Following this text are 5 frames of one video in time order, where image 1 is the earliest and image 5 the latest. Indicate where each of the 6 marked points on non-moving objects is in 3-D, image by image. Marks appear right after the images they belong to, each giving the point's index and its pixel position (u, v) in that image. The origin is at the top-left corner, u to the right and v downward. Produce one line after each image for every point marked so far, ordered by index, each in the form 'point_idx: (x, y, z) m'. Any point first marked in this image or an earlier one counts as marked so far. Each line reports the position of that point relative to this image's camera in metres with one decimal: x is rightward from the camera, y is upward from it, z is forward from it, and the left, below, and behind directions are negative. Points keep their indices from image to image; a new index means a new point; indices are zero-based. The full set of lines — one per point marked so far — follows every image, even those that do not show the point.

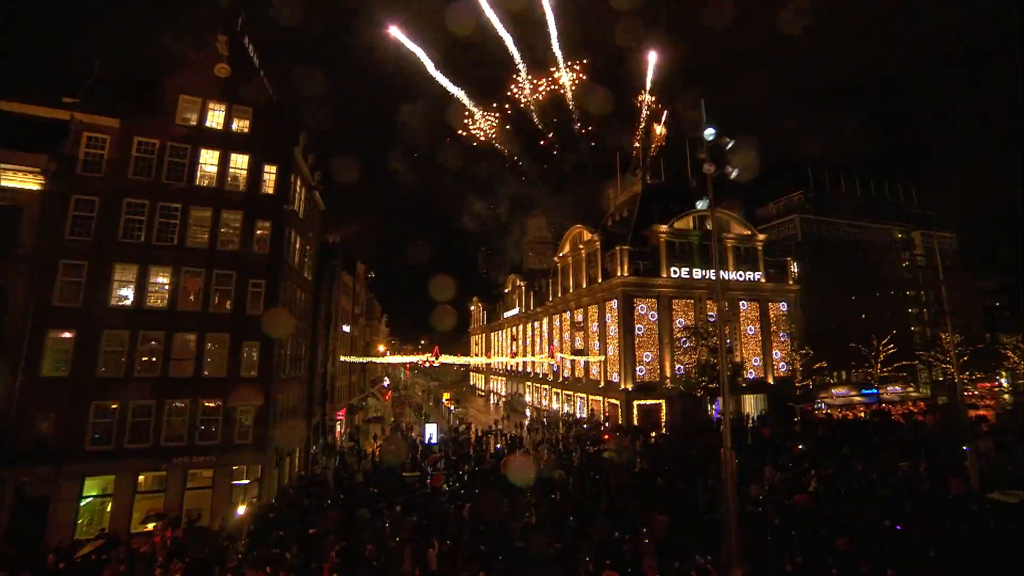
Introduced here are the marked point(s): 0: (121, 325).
0: (-19.1, -1.8, +19.2) m
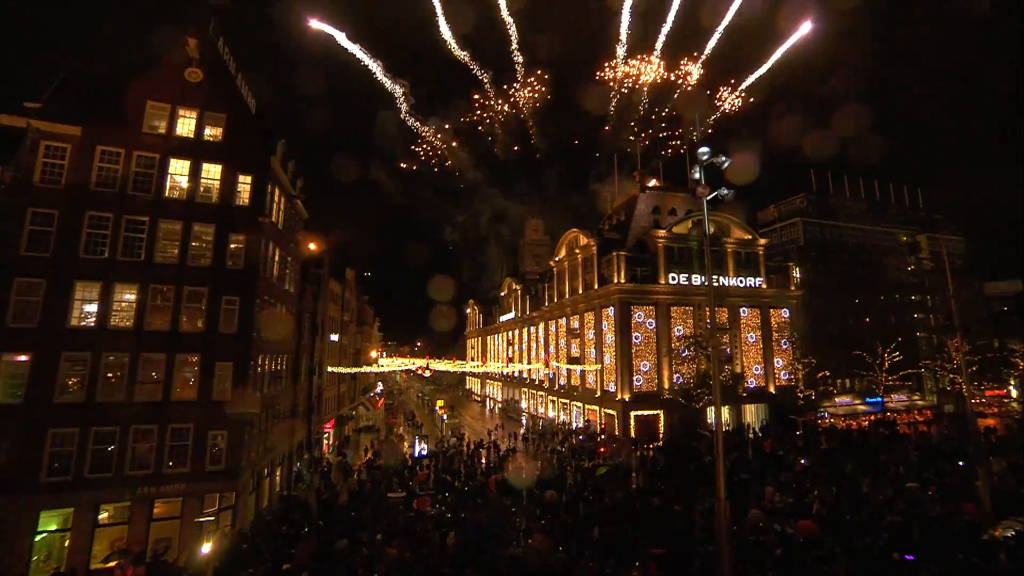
0: (-19.8, -2.7, +18.1) m
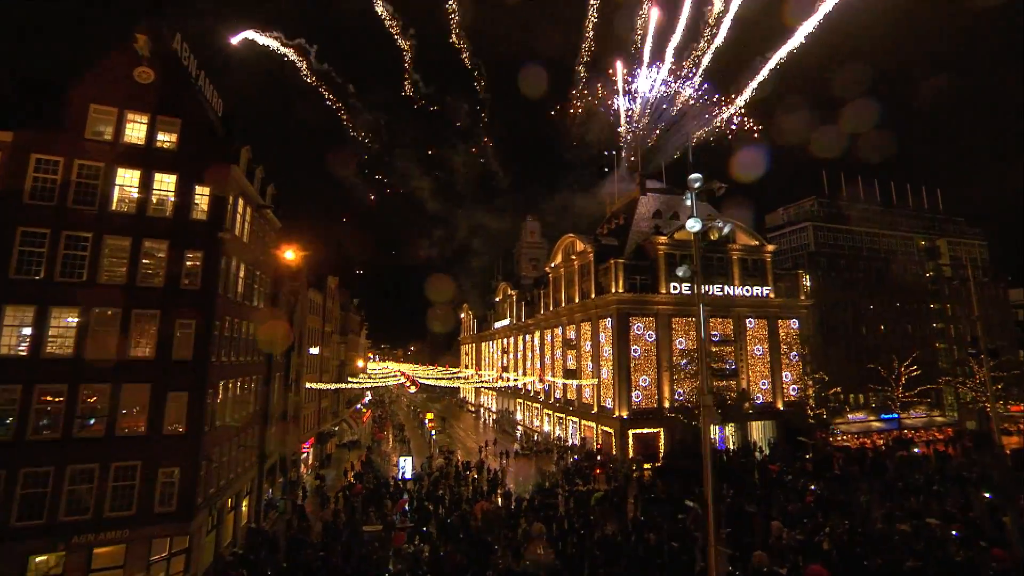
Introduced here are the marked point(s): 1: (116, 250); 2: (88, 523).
0: (-20.8, -3.8, +16.3) m
1: (-18.7, +1.8, +18.5) m
2: (-17.7, -9.9, +16.5) m
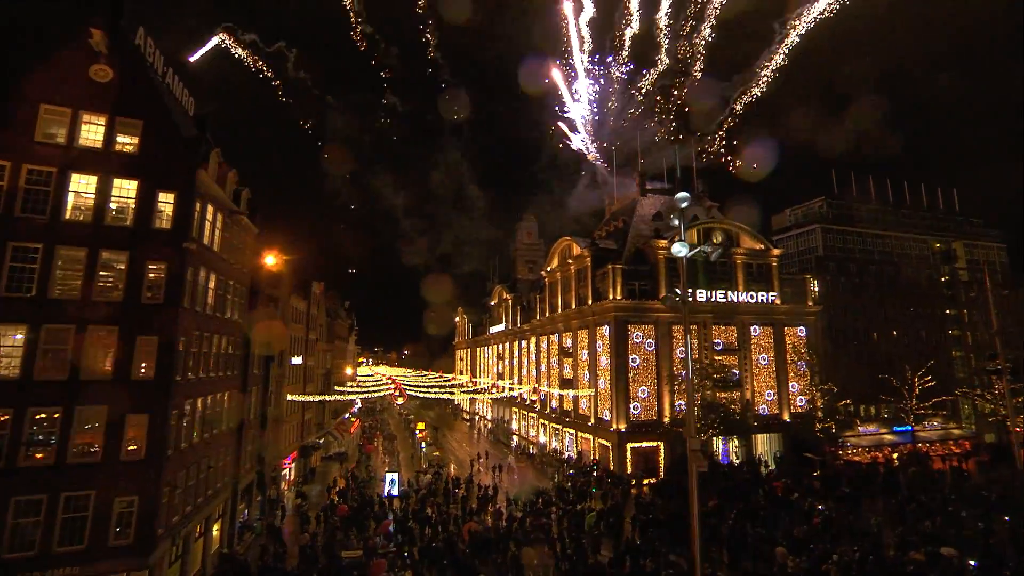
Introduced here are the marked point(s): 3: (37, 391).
0: (-21.6, -4.5, +15.1) m
1: (-19.4, +1.1, +17.2) m
2: (-18.5, -10.6, +15.3) m
3: (-19.4, -4.3, +16.1) m
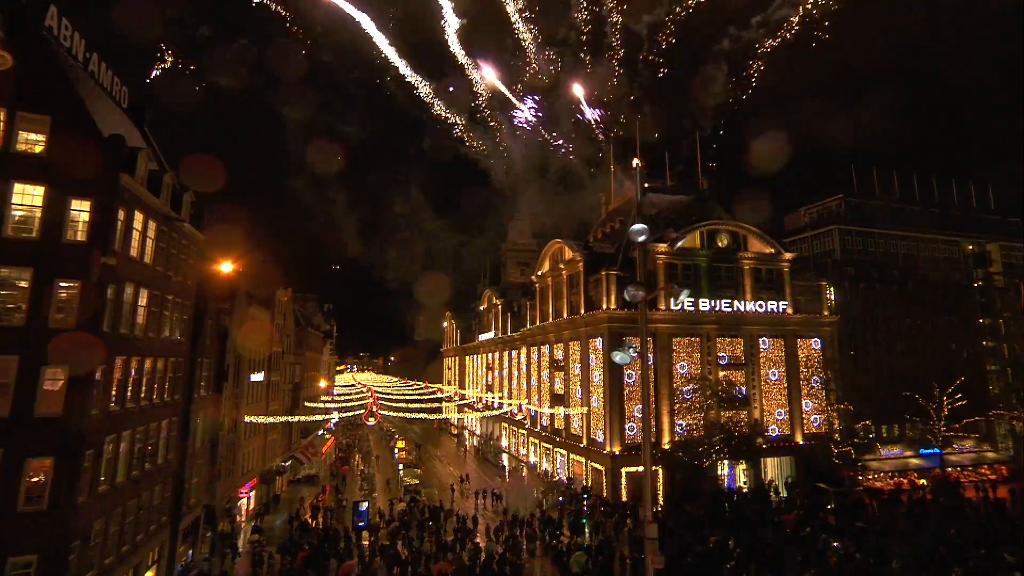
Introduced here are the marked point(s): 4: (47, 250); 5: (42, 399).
0: (-23.2, -5.4, +12.8) m
1: (-21.0, +0.2, +14.8) m
2: (-20.1, -11.5, +13.0) m
3: (-21.0, -5.2, +13.7) m
4: (-18.9, +1.6, +15.9) m
5: (-18.5, -4.3, +15.4) m
